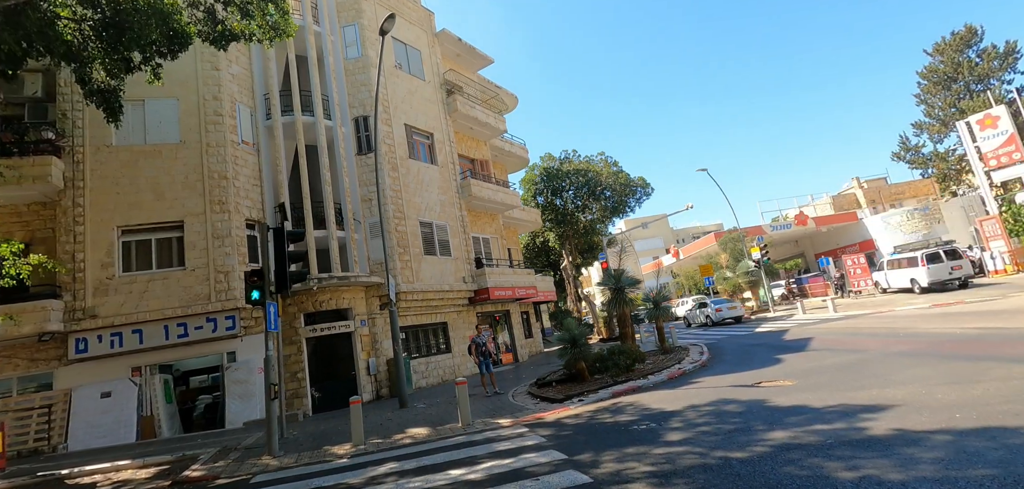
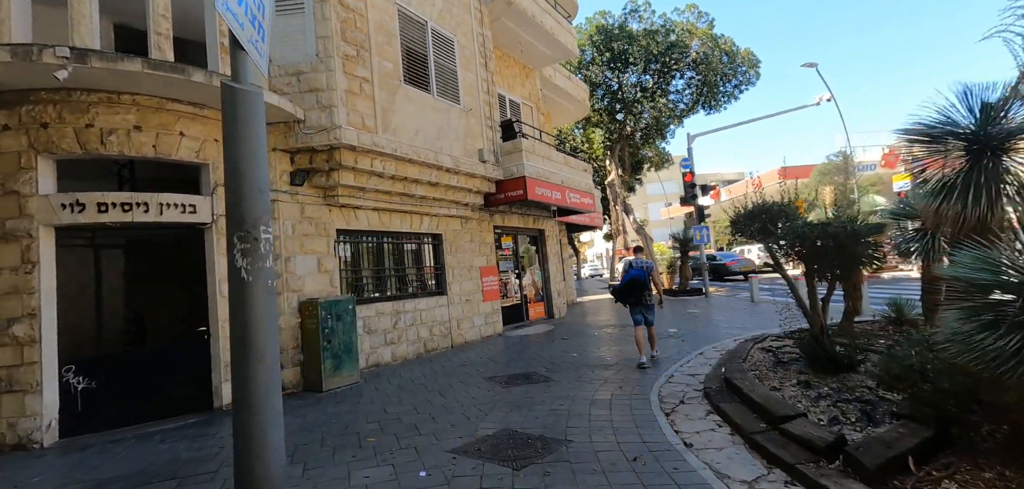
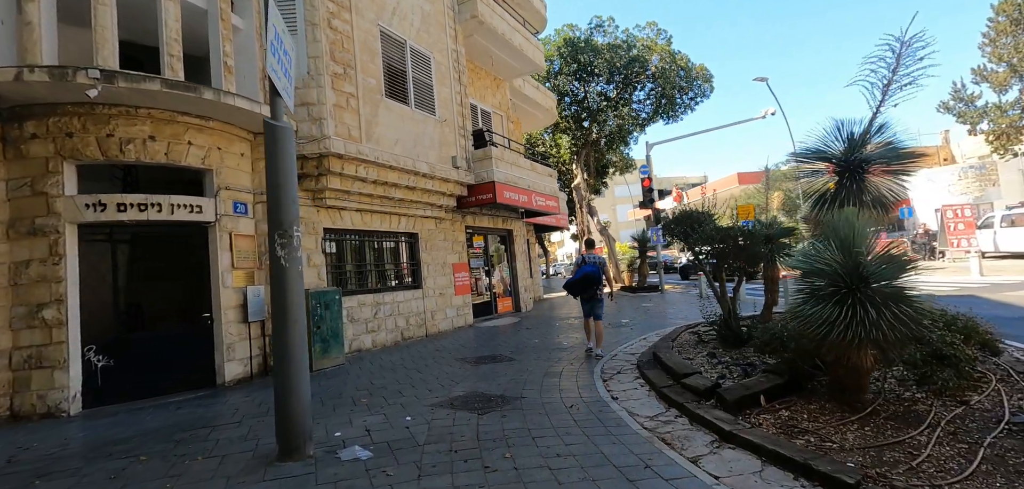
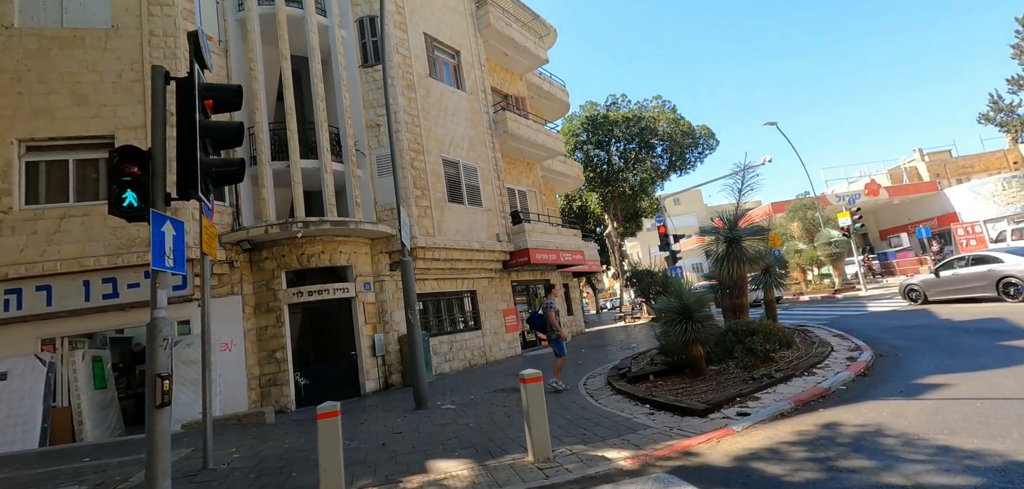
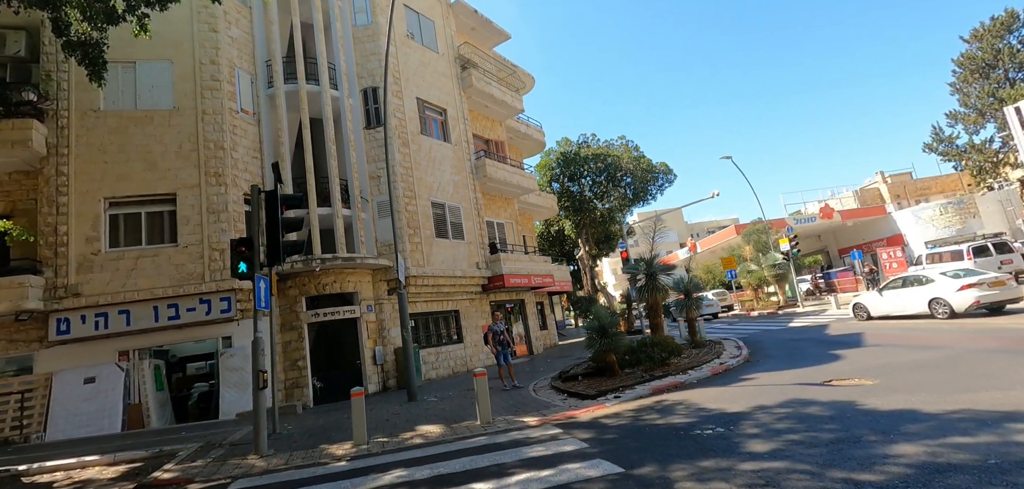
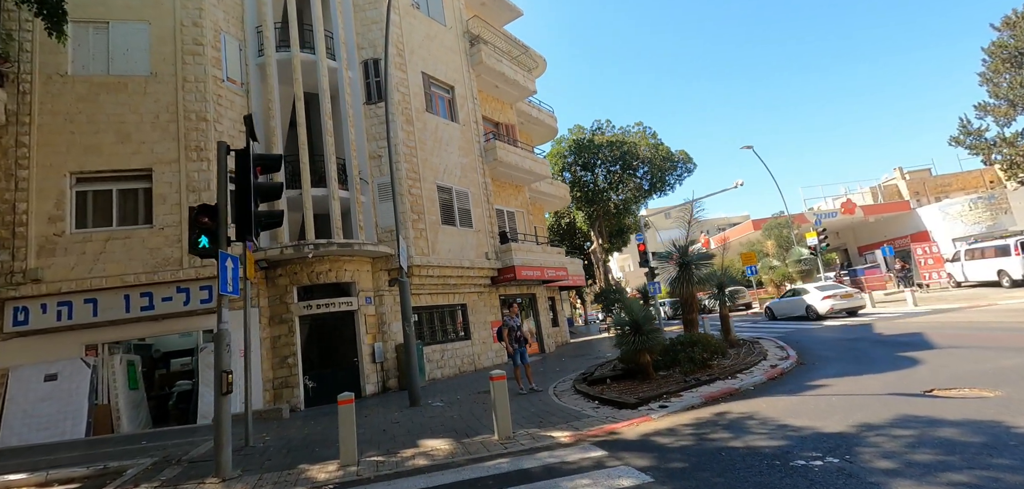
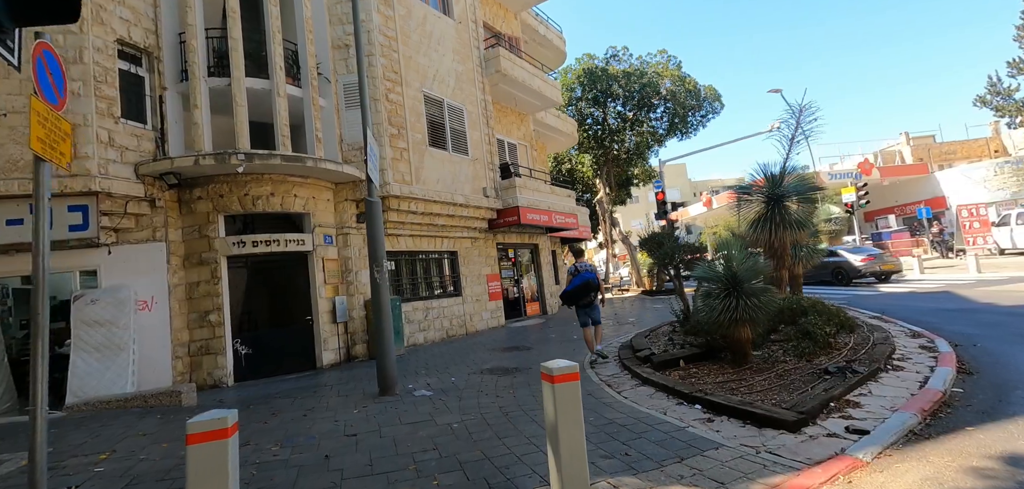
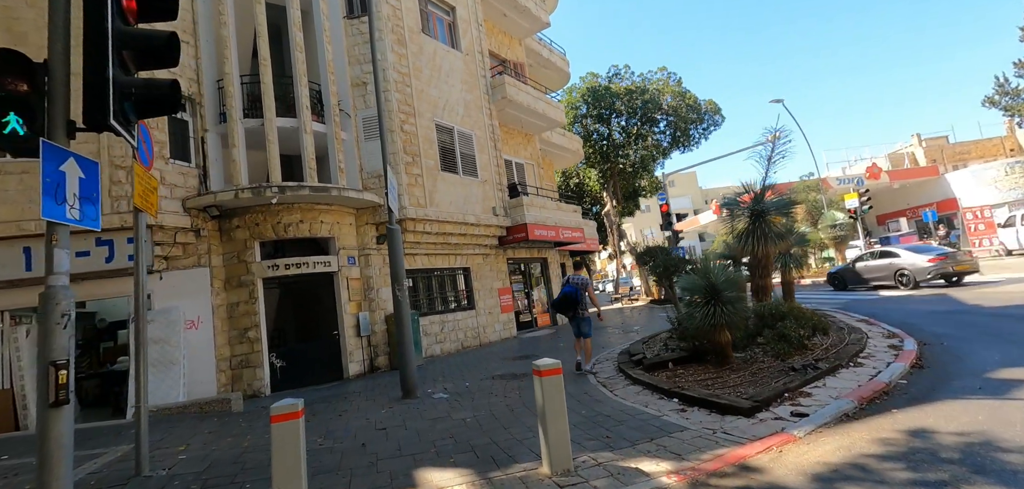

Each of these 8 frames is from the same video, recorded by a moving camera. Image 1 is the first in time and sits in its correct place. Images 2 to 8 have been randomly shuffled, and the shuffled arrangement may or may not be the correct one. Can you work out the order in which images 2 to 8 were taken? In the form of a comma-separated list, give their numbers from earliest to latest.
5, 6, 4, 8, 7, 3, 2
